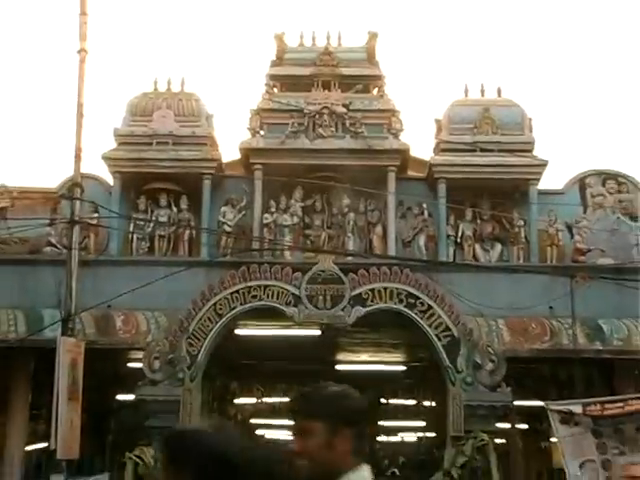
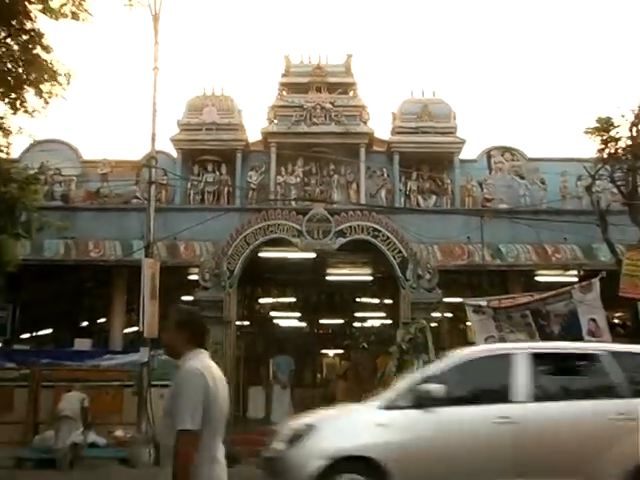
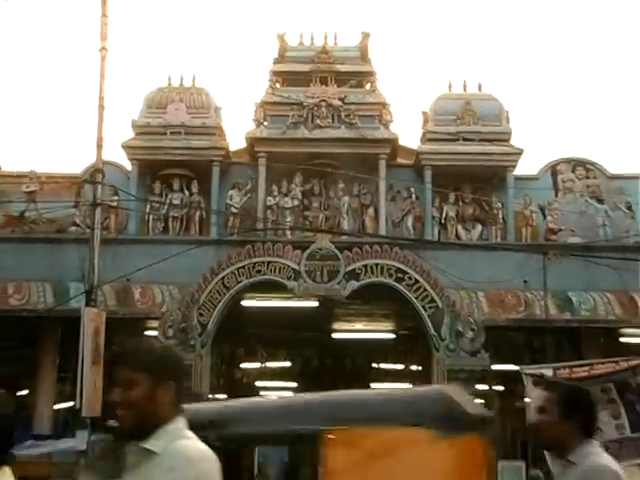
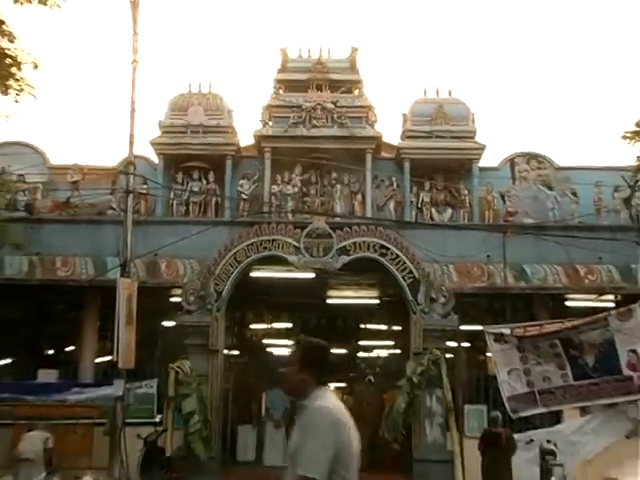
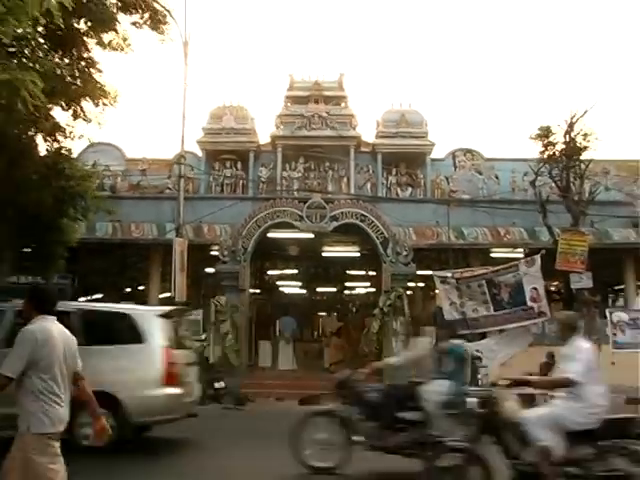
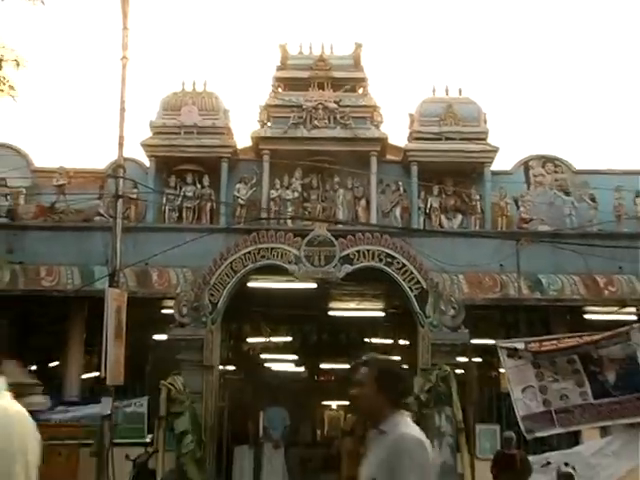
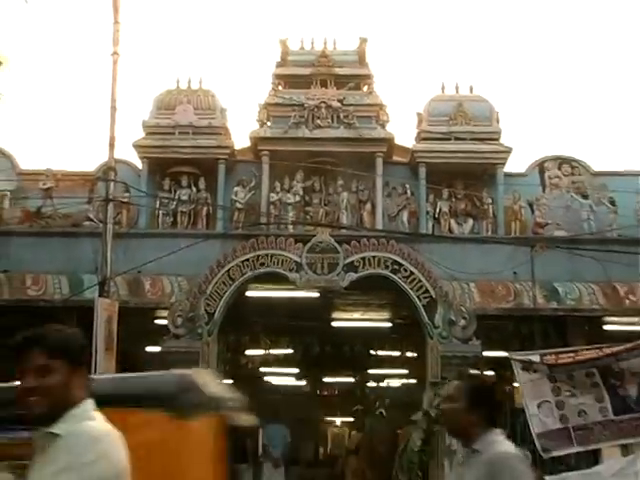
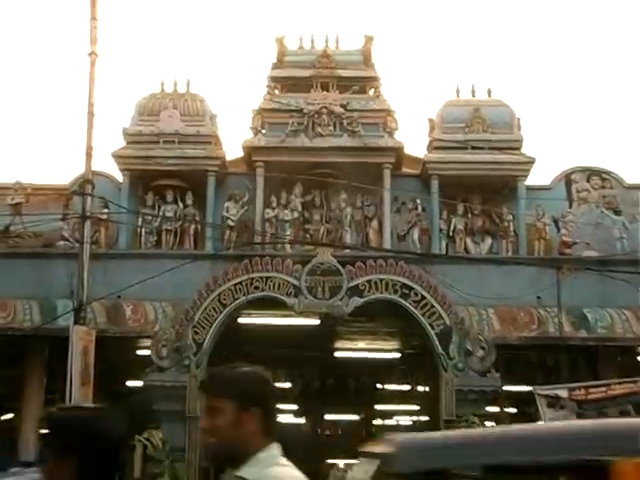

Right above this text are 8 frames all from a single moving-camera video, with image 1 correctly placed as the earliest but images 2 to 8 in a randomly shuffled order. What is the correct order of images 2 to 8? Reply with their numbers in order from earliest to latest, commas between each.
8, 3, 7, 6, 4, 2, 5
